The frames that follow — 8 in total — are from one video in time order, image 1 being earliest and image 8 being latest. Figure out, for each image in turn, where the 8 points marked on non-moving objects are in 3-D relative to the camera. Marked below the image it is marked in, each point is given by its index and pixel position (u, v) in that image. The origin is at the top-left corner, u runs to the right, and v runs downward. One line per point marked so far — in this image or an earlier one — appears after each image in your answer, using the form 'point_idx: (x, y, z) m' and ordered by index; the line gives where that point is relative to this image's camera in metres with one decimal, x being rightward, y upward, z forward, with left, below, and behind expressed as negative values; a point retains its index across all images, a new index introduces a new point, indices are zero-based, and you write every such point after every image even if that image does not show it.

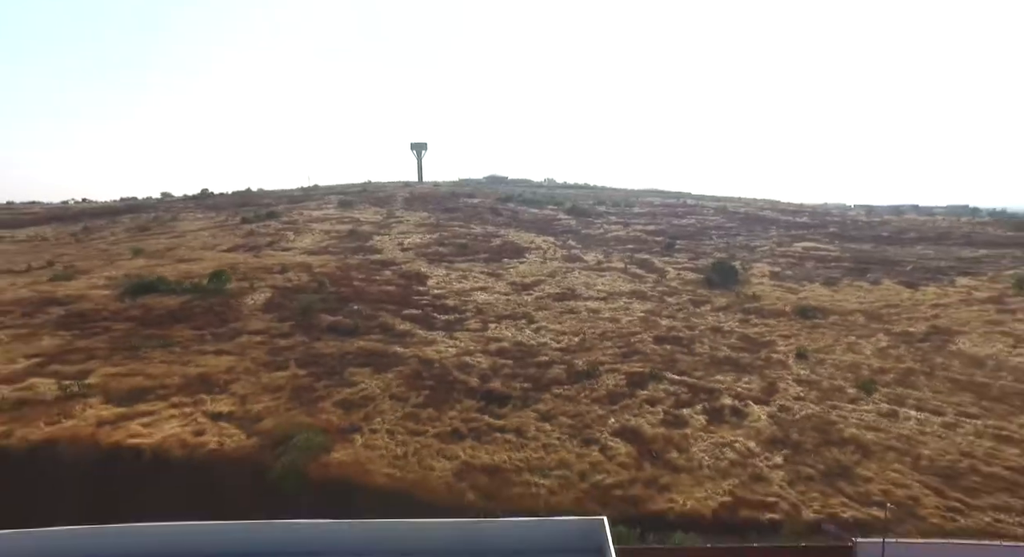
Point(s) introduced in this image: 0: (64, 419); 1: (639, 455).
0: (-13.1, -4.0, +16.5) m
1: (+4.1, -5.2, +18.0) m
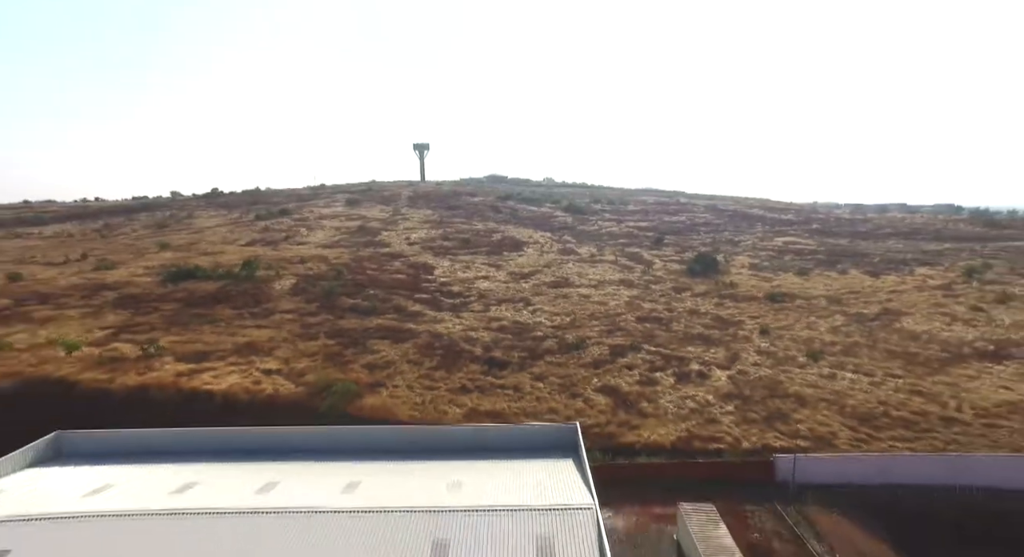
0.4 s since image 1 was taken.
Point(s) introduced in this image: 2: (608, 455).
0: (-13.1, -3.3, +20.4) m
1: (+4.1, -4.4, +21.9) m
2: (+3.2, -5.1, +18.0) m
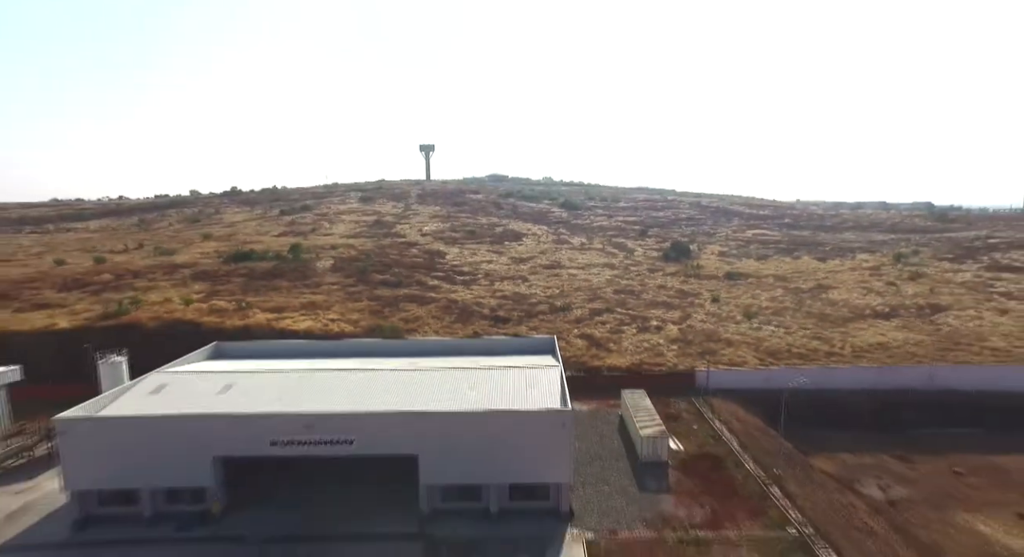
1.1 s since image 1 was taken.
0: (-13.1, -1.8, +27.9) m
1: (+4.1, -3.0, +29.4) m
2: (+3.2, -3.7, +25.5) m
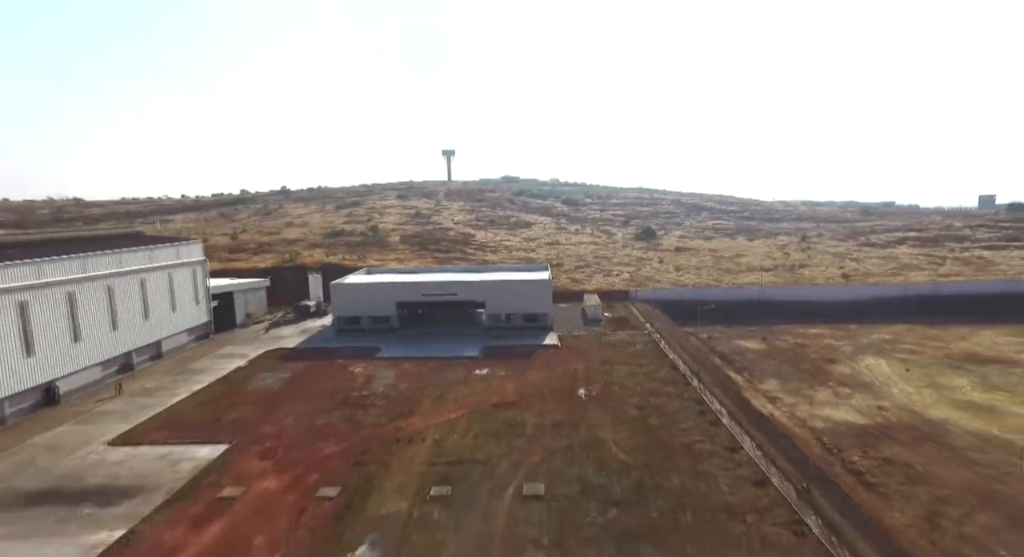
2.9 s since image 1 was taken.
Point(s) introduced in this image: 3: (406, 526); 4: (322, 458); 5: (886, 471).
0: (-12.0, +1.3, +46.6) m
1: (+5.2, 0.0, +47.8) m
2: (+4.2, -0.7, +43.9) m
3: (-2.4, -5.7, +13.2) m
4: (-5.7, -5.2, +16.9) m
5: (+11.6, -5.9, +17.4) m
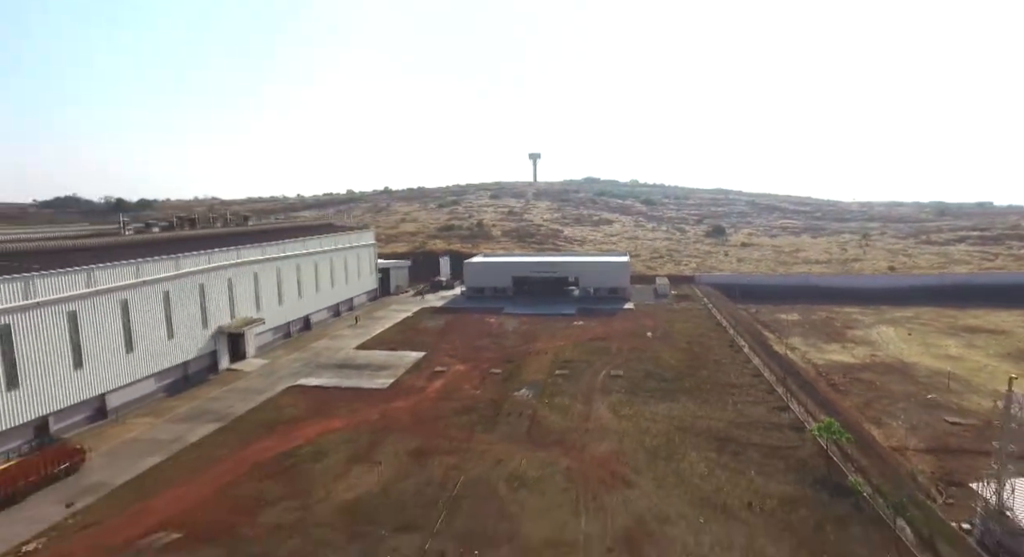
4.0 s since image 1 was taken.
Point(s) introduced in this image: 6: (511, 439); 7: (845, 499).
0: (-3.5, +2.9, +58.3) m
1: (+13.7, +1.3, +57.2) m
2: (+12.2, +0.6, +53.4) m
3: (+1.4, -4.4, +23.9) m
4: (-1.3, -3.8, +28.0) m
5: (+15.9, -4.9, +26.2) m
6: (0.0, -5.1, +18.3) m
7: (+8.2, -5.4, +13.9) m
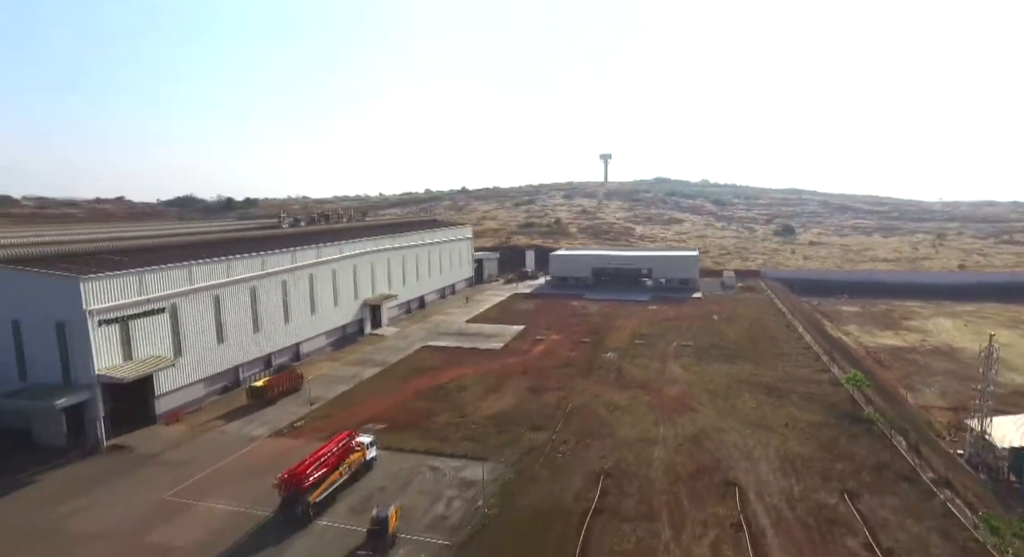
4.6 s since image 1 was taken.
0: (+5.0, +3.7, +64.1) m
1: (+22.0, +1.8, +61.1) m
2: (+20.0, +1.1, +57.5) m
3: (+5.9, -3.7, +29.4) m
4: (+3.7, -3.1, +33.8) m
5: (+20.6, -4.4, +30.1) m
6: (+3.9, -4.3, +24.0) m
7: (+11.5, -4.8, +18.7) m
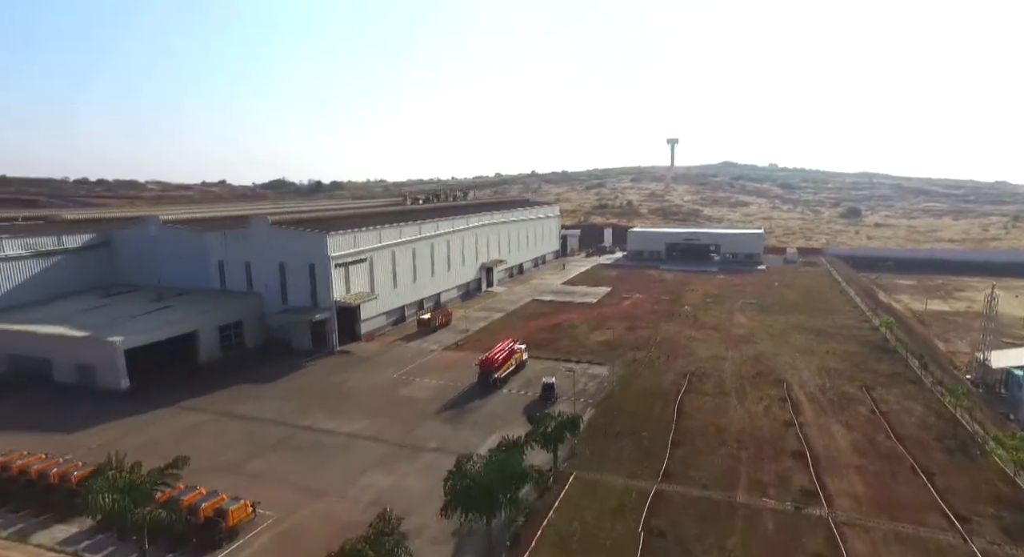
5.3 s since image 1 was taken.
0: (+14.5, +6.6, +70.2) m
1: (+31.0, +4.3, +65.5) m
2: (+28.7, +3.6, +62.2) m
3: (+11.8, -1.7, +35.7) m
4: (+10.0, -0.9, +40.3) m
5: (+26.4, -2.6, +35.0) m
6: (+9.3, -2.5, +30.6) m
7: (+16.3, -3.2, +24.6) m
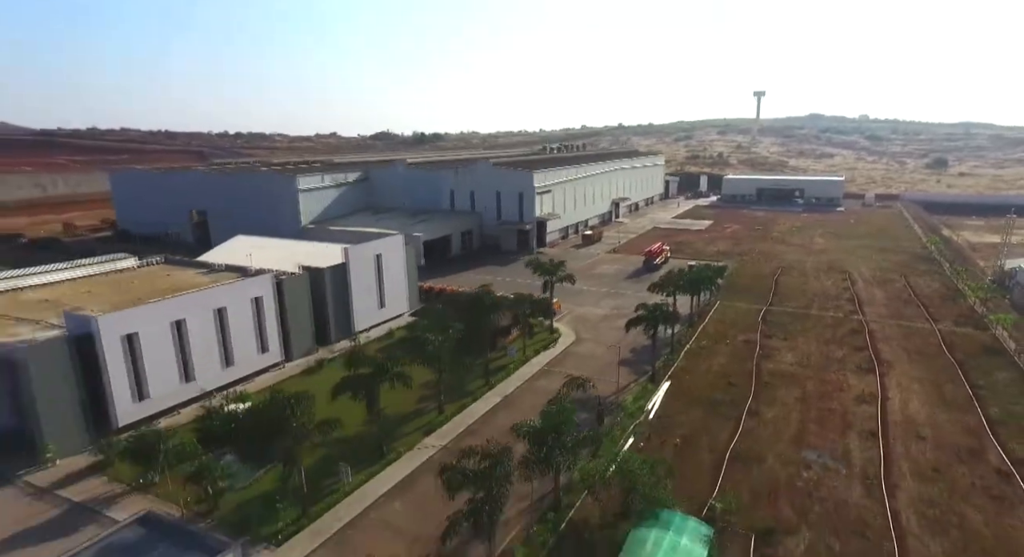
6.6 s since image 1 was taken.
0: (+29.2, +14.6, +79.4) m
1: (+45.0, +11.6, +73.1) m
2: (+42.4, +10.7, +70.2) m
3: (+22.4, +3.7, +46.3) m
4: (+21.2, +4.9, +51.0) m
5: (+36.8, +2.3, +44.0) m
6: (+19.3, +2.6, +41.7) m
7: (+25.5, +1.1, +35.0) m
